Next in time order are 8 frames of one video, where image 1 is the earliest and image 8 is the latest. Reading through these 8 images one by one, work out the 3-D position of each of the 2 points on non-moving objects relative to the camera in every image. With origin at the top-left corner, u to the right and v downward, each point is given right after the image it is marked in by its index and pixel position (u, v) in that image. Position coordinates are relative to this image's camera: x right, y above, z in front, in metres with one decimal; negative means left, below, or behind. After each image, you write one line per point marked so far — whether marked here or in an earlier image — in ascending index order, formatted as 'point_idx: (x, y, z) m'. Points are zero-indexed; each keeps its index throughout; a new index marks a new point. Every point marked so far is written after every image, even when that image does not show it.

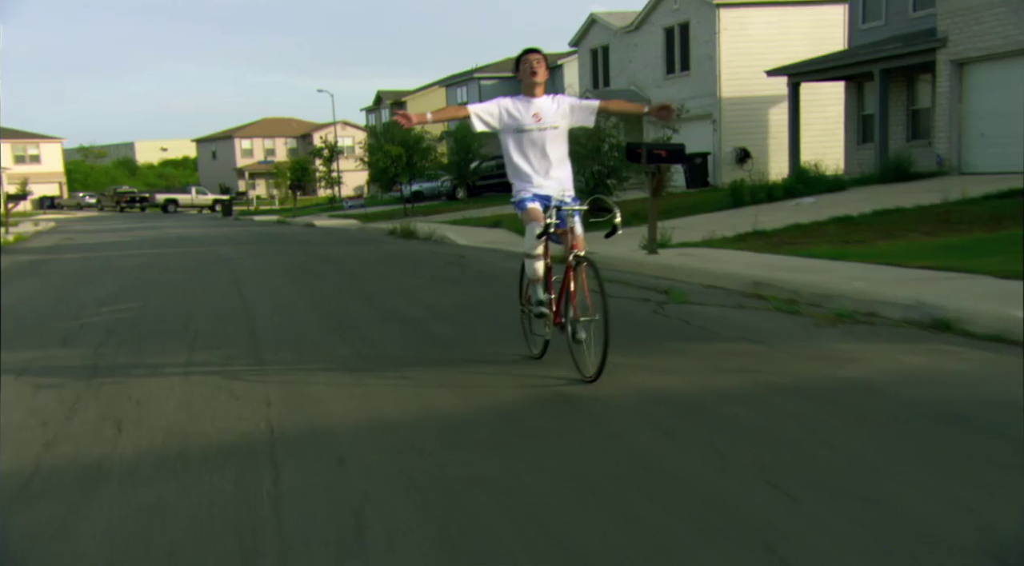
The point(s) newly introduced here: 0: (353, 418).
0: (-0.9, -0.8, +5.5) m
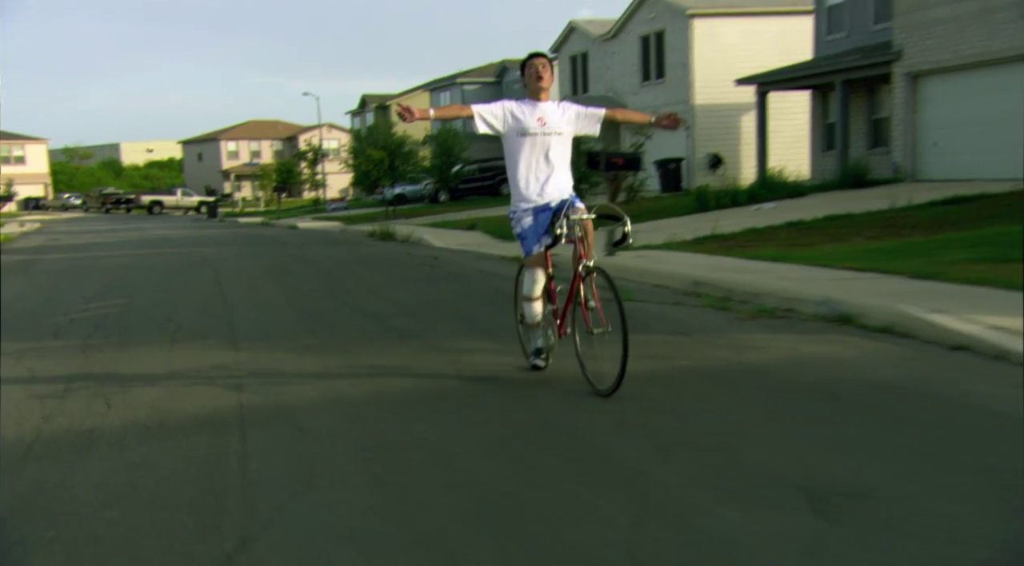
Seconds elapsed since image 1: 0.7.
0: (-1.3, -0.7, +6.3) m
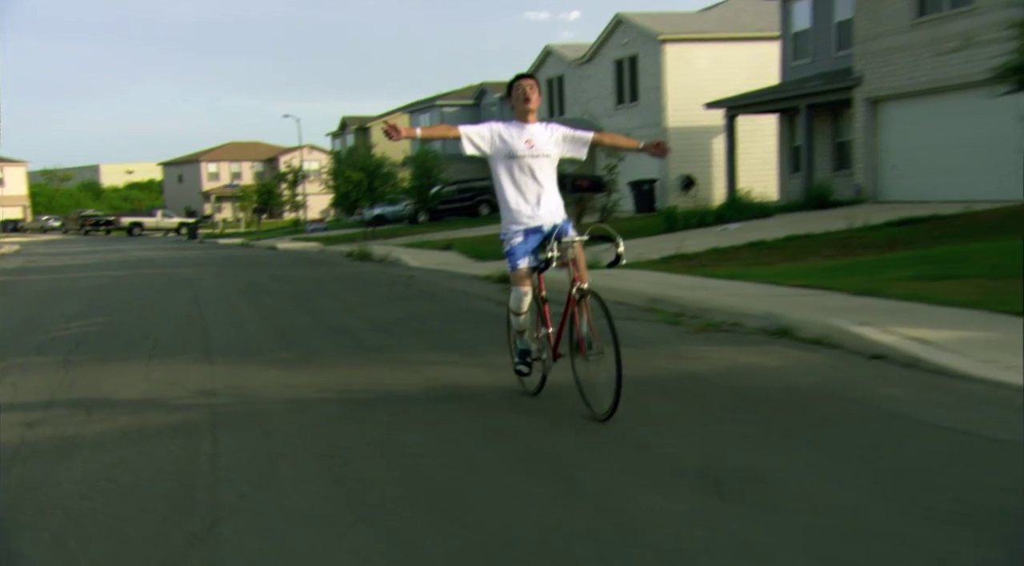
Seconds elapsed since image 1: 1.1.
0: (-1.7, -0.8, +6.8) m
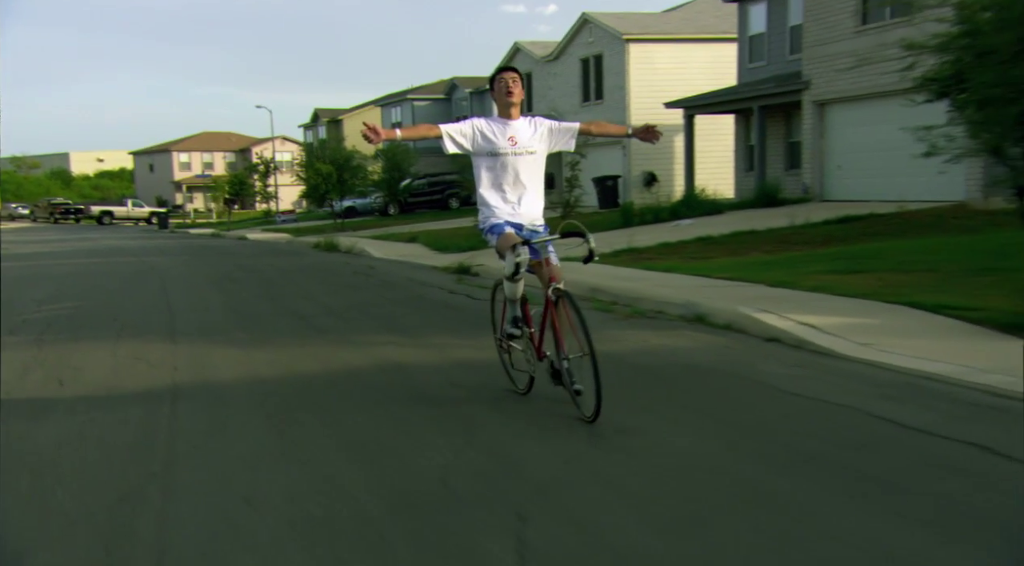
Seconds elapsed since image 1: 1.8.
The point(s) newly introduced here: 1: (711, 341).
0: (-2.2, -0.7, +7.5) m
1: (+1.7, -0.5, +8.0) m
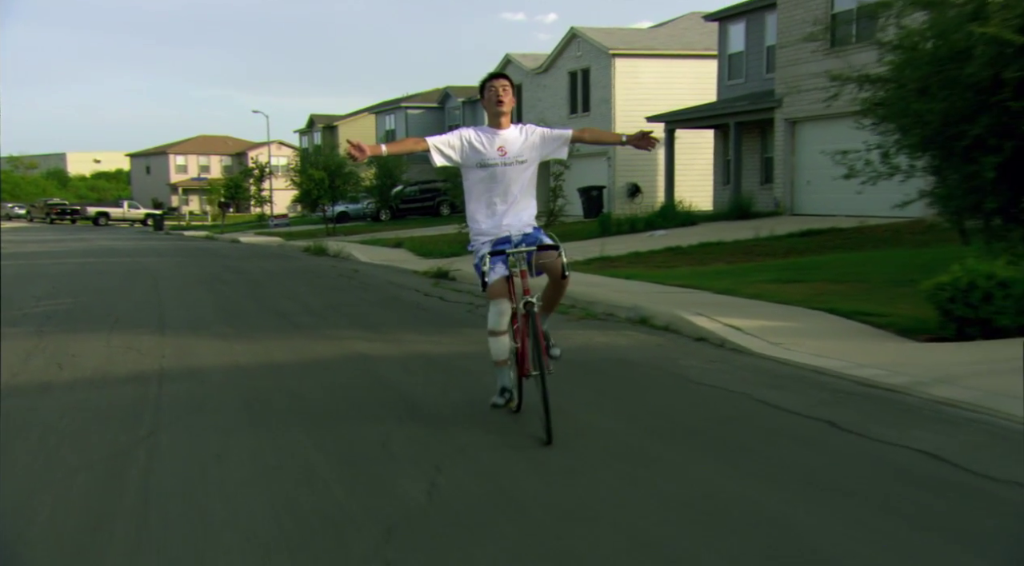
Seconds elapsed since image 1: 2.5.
0: (-2.6, -0.7, +8.4) m
1: (+1.3, -0.5, +8.9) m
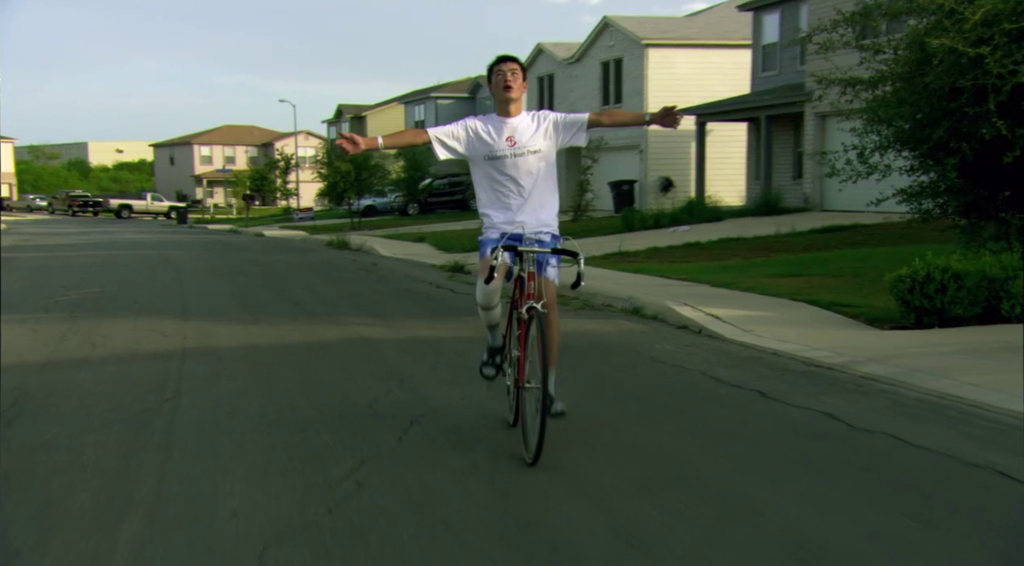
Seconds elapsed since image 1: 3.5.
0: (-2.6, -0.6, +9.1) m
1: (+1.2, -0.5, +9.5) m
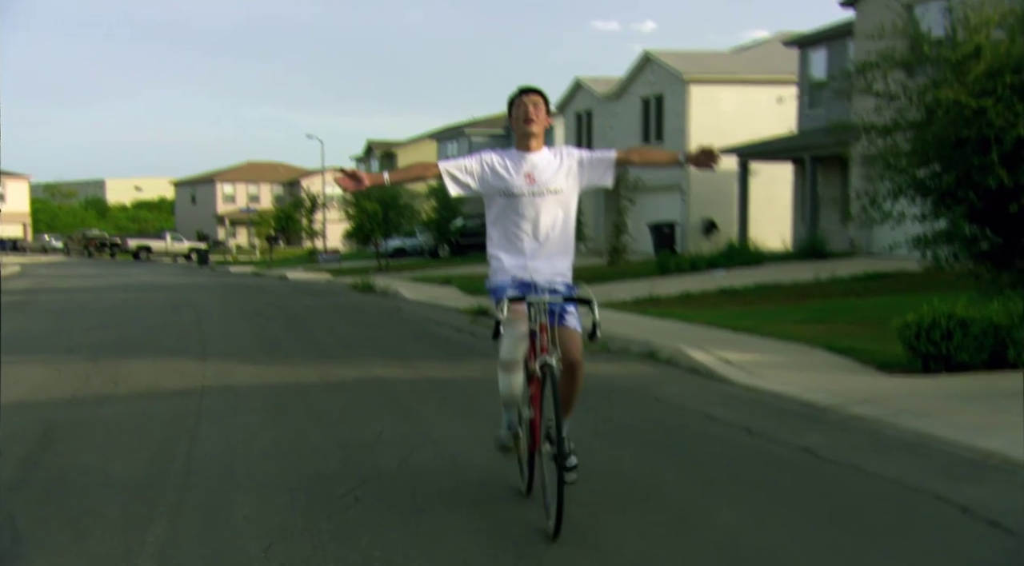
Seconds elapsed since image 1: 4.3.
0: (-2.5, -1.0, +9.2) m
1: (+1.3, -0.9, +9.6) m
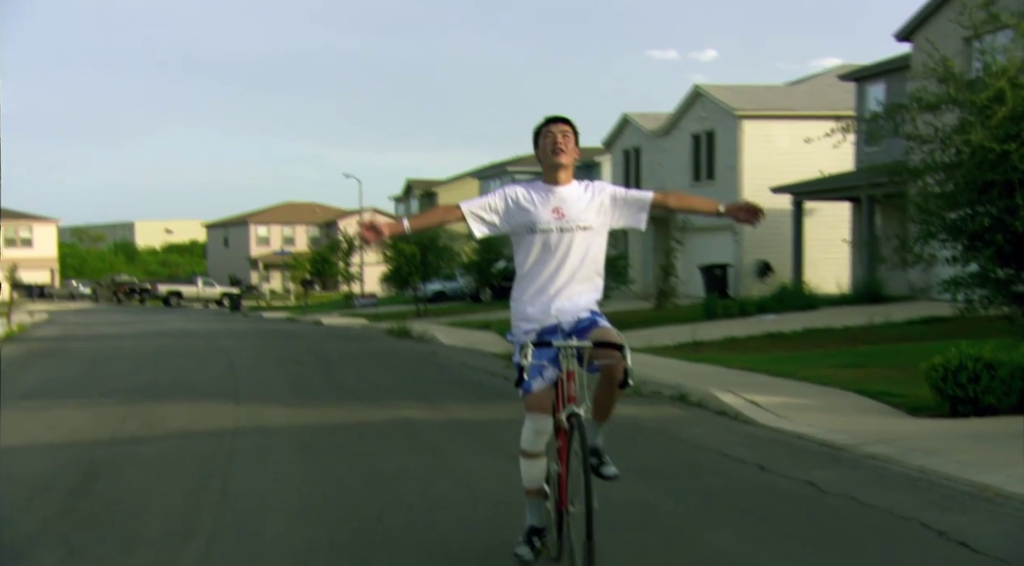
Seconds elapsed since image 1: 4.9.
0: (-2.3, -1.4, +9.4) m
1: (+1.6, -1.3, +9.7) m
